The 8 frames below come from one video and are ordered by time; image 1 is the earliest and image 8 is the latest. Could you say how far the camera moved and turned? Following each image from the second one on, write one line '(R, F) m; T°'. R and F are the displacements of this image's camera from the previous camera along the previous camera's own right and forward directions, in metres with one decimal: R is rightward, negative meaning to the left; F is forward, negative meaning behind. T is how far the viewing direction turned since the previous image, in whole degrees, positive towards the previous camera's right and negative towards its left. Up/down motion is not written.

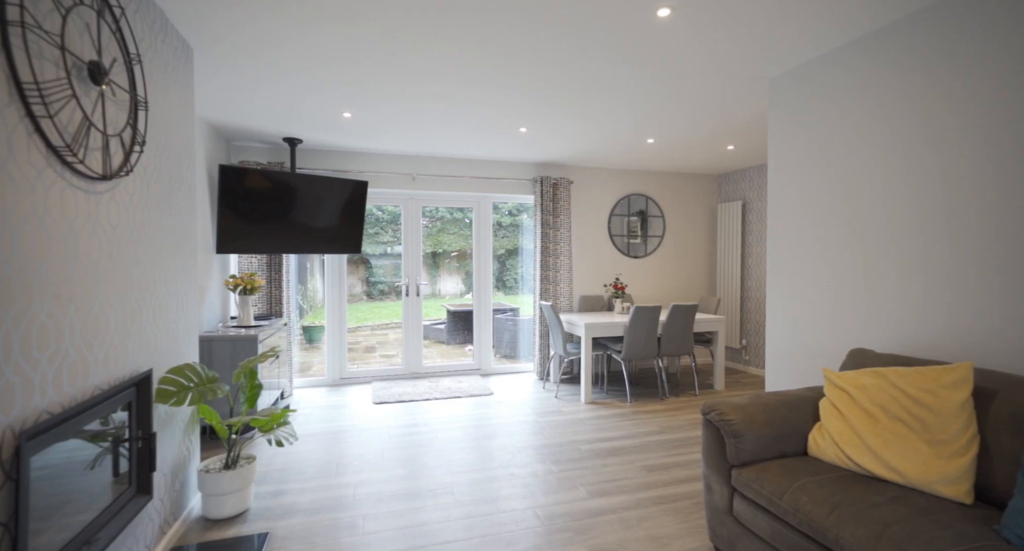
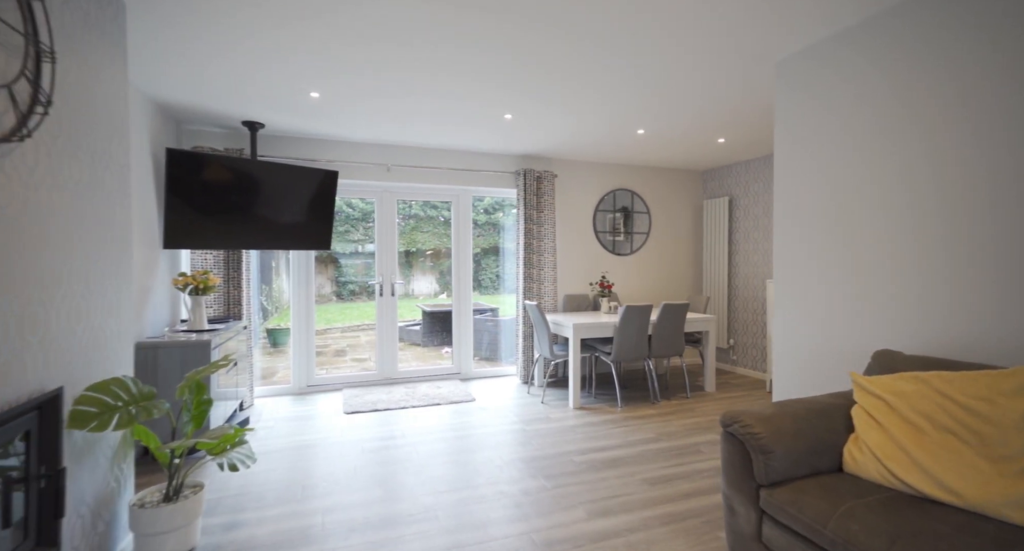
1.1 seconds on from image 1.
(-0.1, +0.3) m; +3°
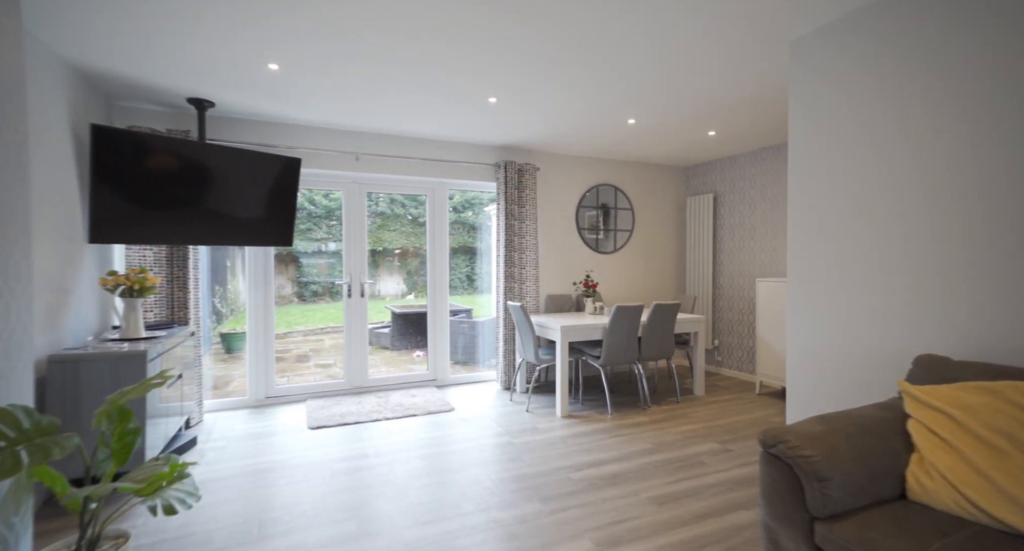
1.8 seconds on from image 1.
(-0.1, +0.3) m; +4°
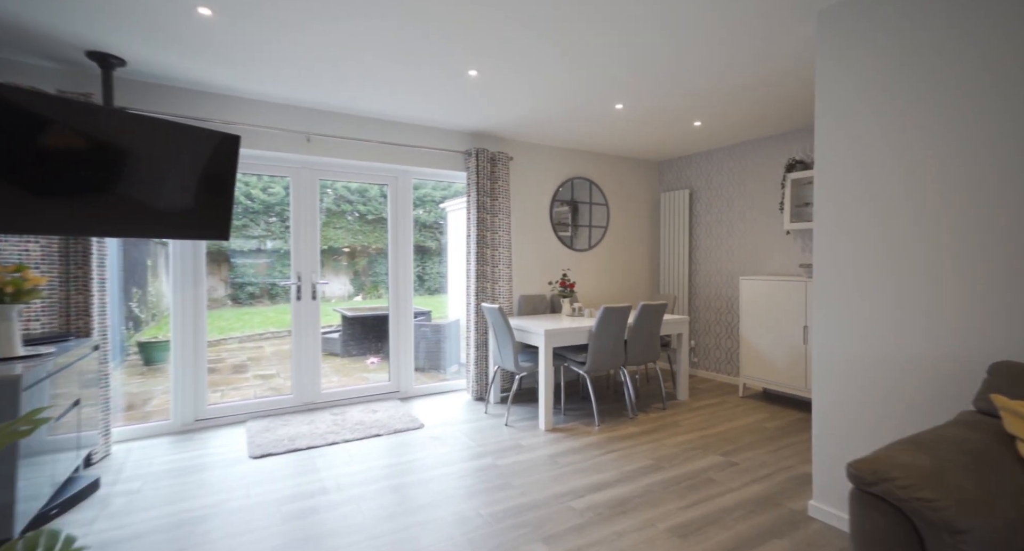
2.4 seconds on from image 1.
(-0.2, +0.4) m; +6°
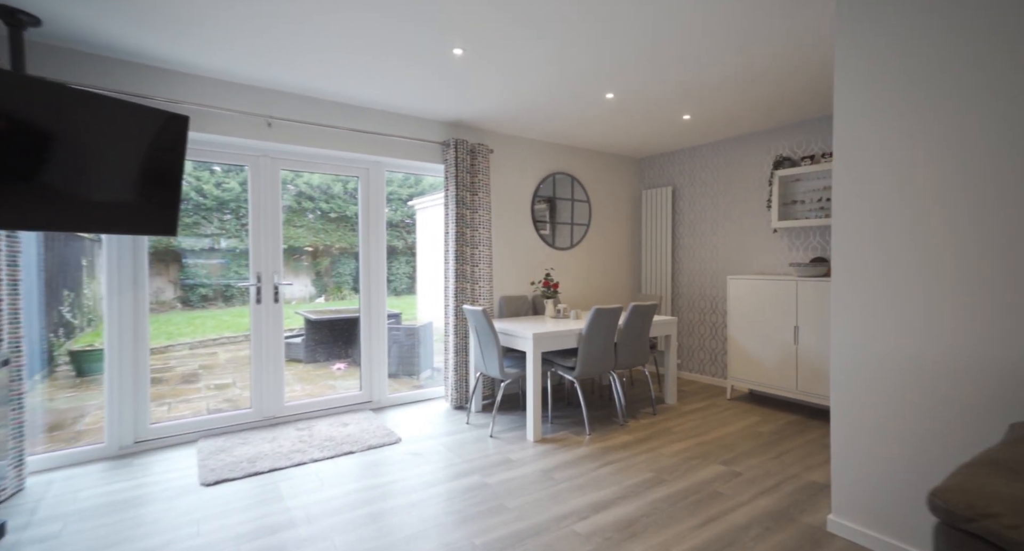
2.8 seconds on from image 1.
(-0.1, +0.3) m; +4°
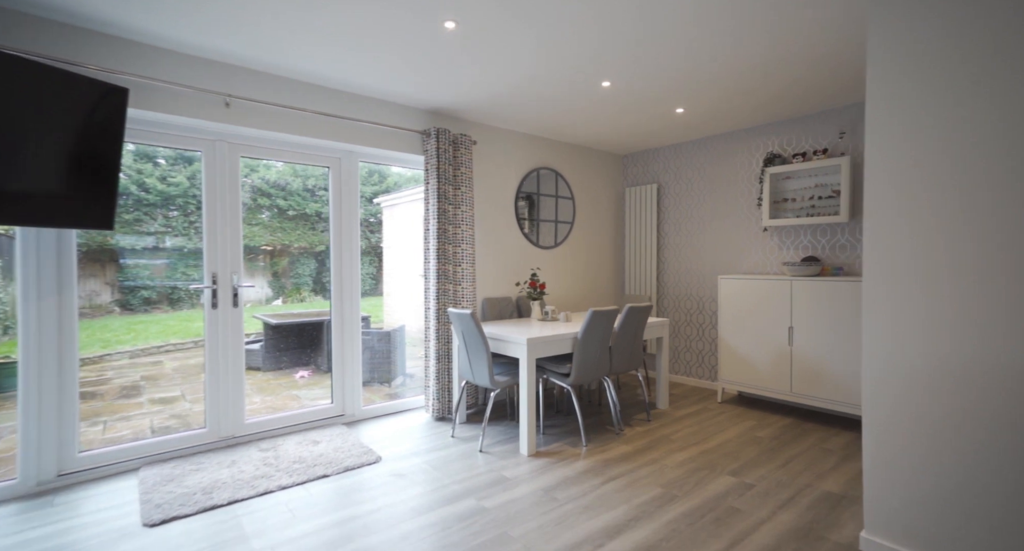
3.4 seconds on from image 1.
(-0.2, +0.3) m; +5°
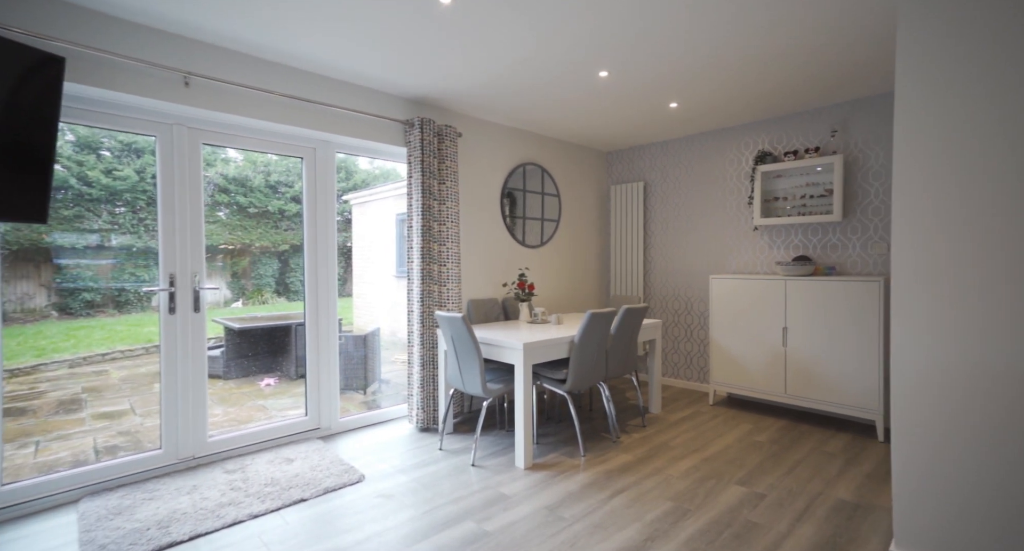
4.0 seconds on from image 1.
(-0.2, +0.2) m; +4°
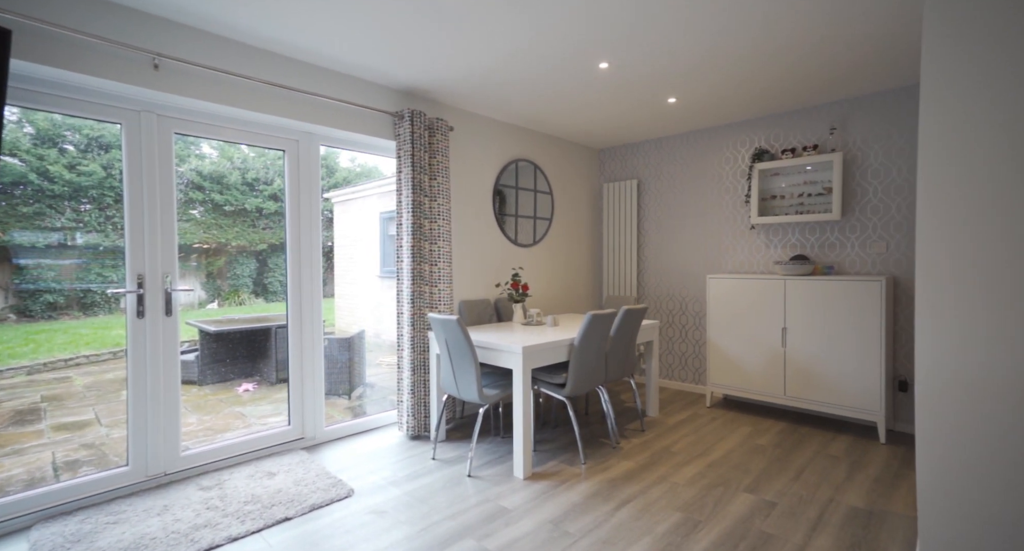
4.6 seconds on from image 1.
(-0.1, +0.1) m; +2°
